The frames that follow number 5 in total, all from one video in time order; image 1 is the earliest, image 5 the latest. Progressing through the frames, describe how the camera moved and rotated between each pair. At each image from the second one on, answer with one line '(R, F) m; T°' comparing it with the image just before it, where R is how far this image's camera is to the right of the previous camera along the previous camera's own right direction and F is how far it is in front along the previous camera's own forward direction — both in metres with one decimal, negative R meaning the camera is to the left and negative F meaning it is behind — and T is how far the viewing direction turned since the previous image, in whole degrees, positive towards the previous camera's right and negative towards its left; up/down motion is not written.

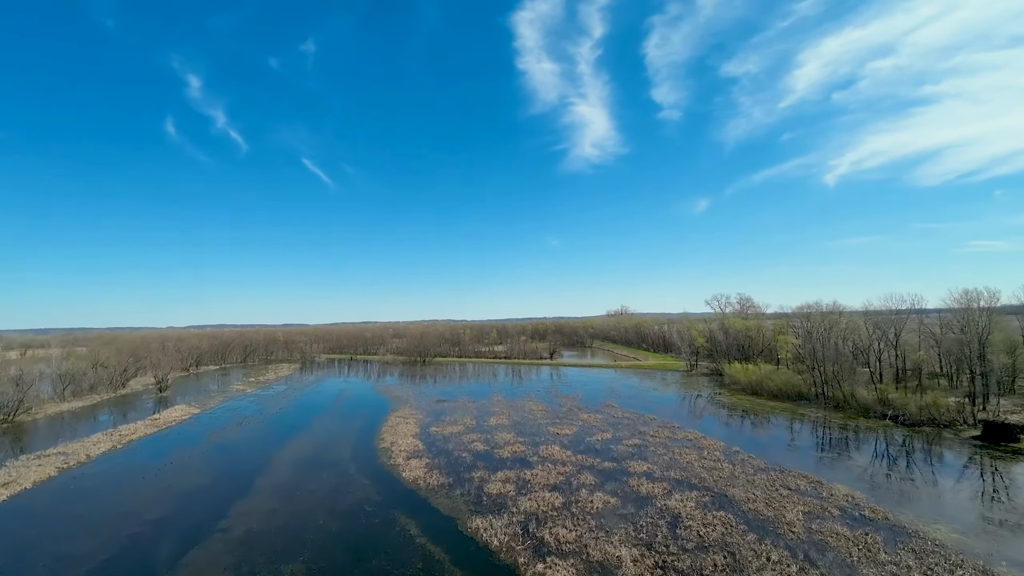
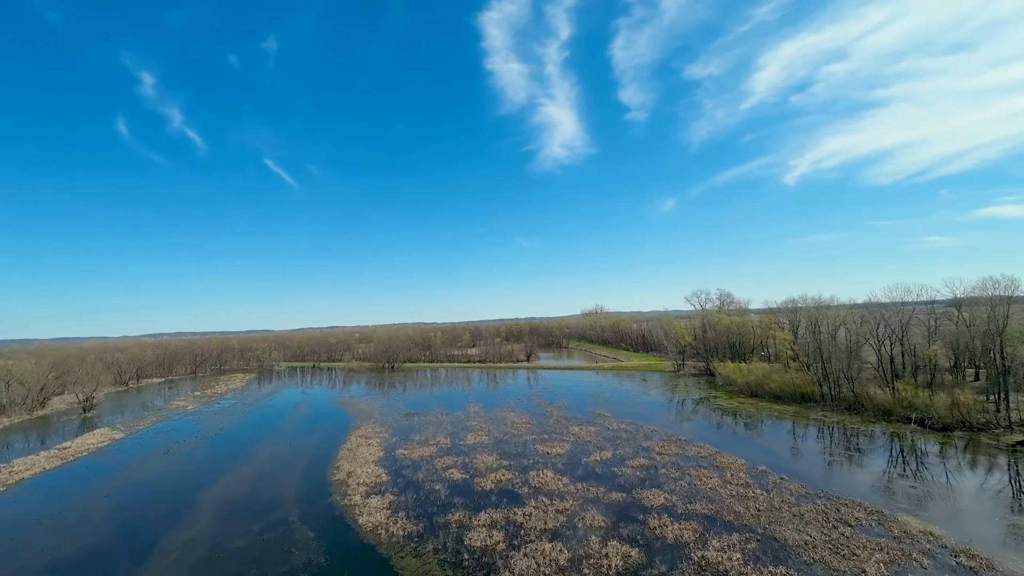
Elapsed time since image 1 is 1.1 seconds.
(-0.4, +4.2) m; +3°
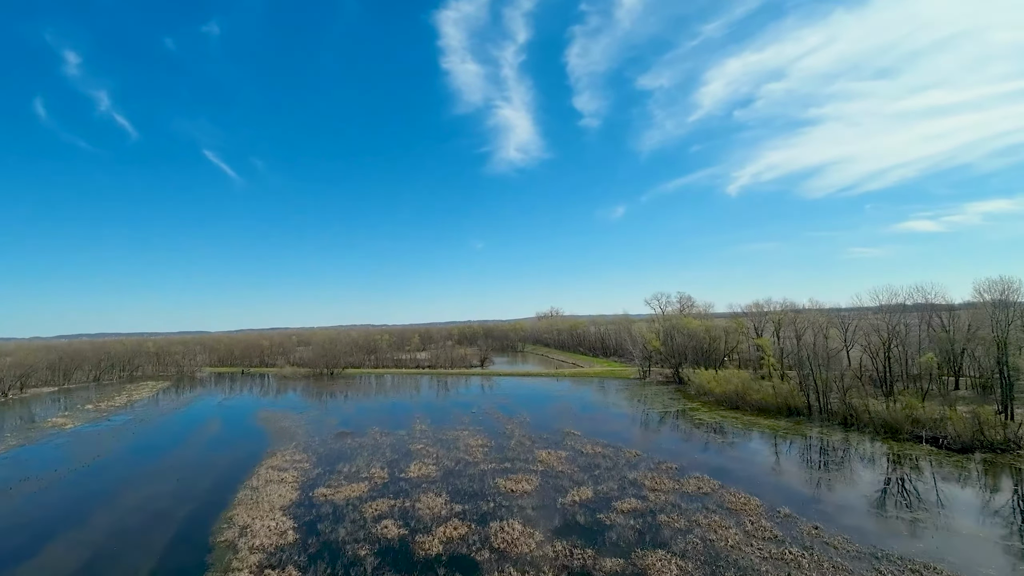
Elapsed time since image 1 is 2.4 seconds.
(-0.2, +4.9) m; +5°
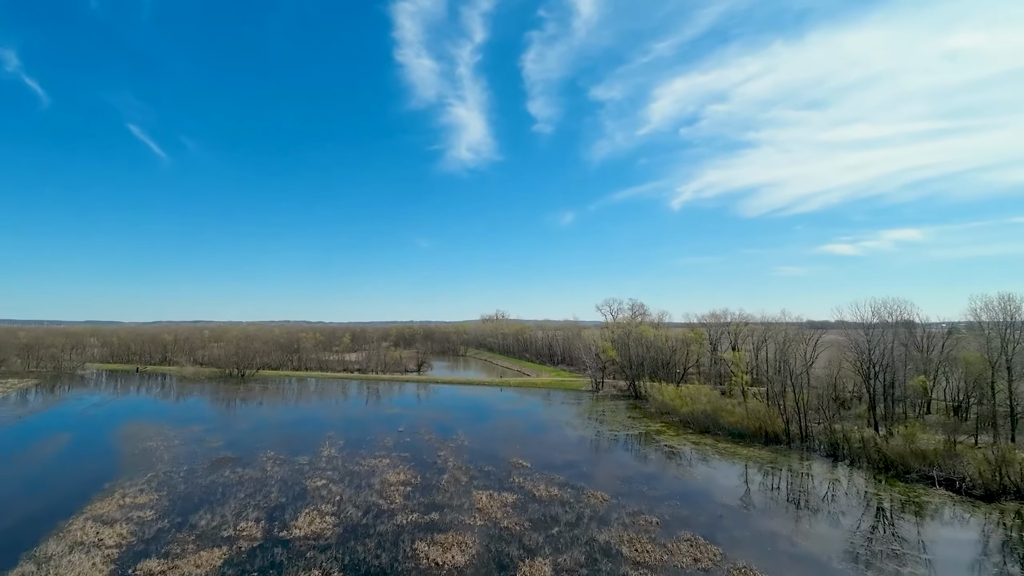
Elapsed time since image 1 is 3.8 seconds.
(+0.2, +5.4) m; +6°
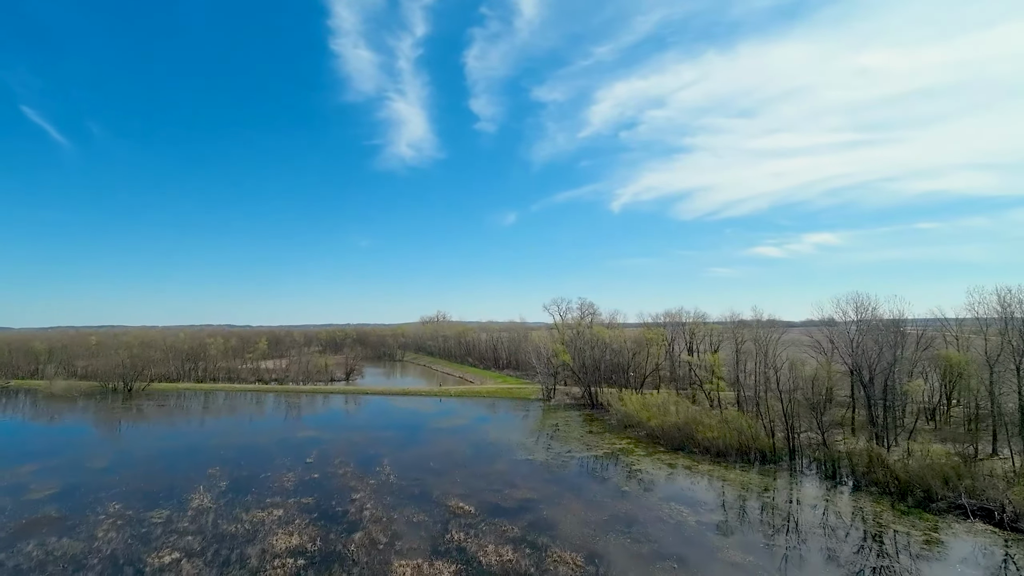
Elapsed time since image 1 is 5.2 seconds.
(+0.2, +5.0) m; +7°
